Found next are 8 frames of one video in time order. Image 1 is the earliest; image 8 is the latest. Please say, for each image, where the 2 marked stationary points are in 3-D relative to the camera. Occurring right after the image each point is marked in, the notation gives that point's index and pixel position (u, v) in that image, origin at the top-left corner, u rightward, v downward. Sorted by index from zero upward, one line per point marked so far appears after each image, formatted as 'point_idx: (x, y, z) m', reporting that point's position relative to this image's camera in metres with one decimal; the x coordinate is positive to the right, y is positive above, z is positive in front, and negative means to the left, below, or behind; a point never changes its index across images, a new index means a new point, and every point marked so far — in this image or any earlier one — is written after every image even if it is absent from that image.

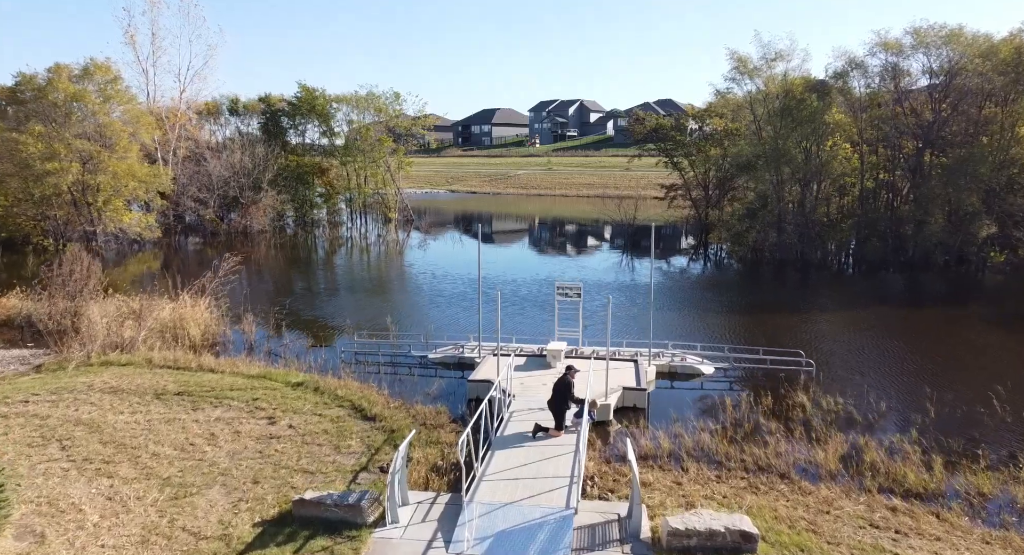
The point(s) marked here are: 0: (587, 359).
0: (+1.7, -1.8, +17.2) m
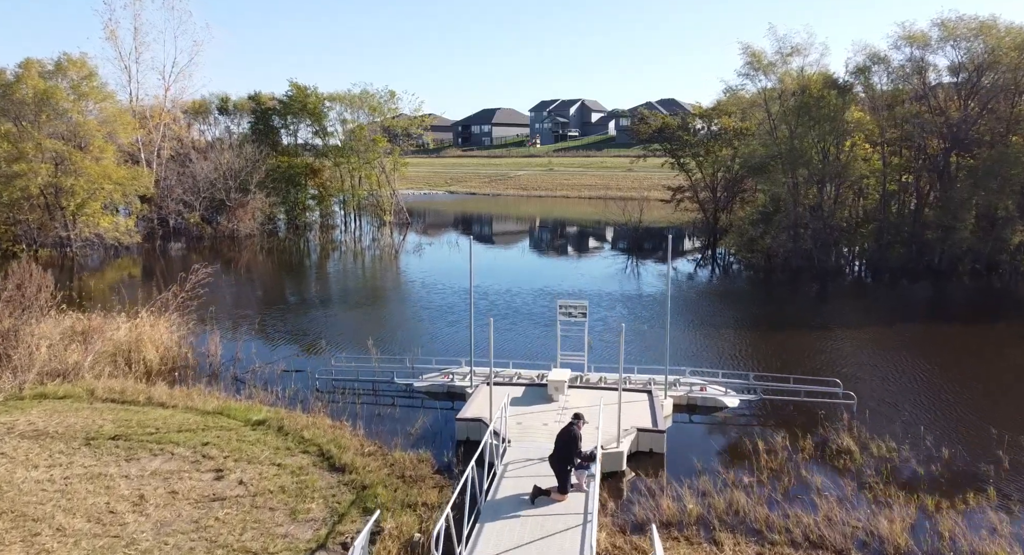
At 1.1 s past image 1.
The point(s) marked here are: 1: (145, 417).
0: (+1.6, -2.2, +15.1) m
1: (-6.2, -2.4, +13.1) m
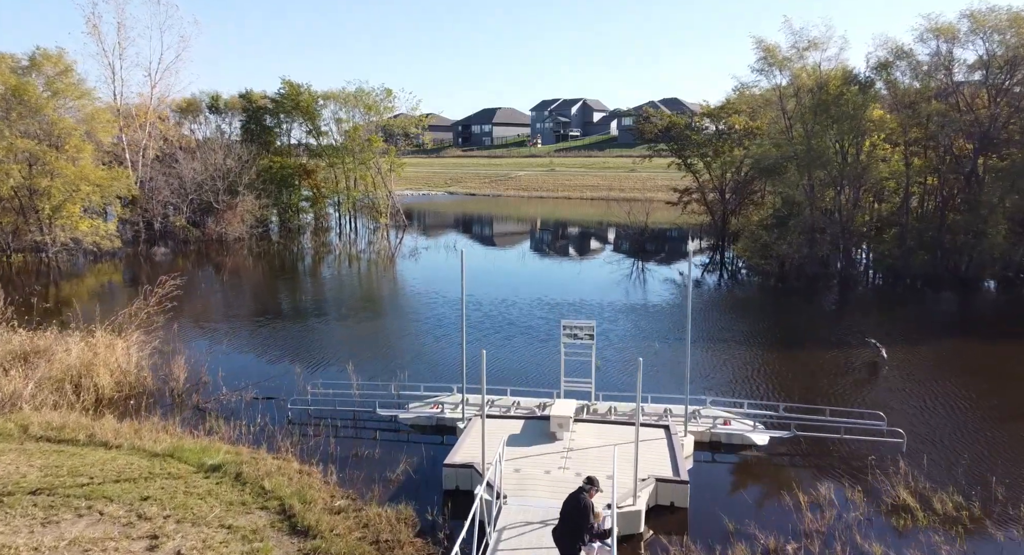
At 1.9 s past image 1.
0: (+1.6, -2.5, +13.2) m
1: (-6.3, -2.7, +11.2) m
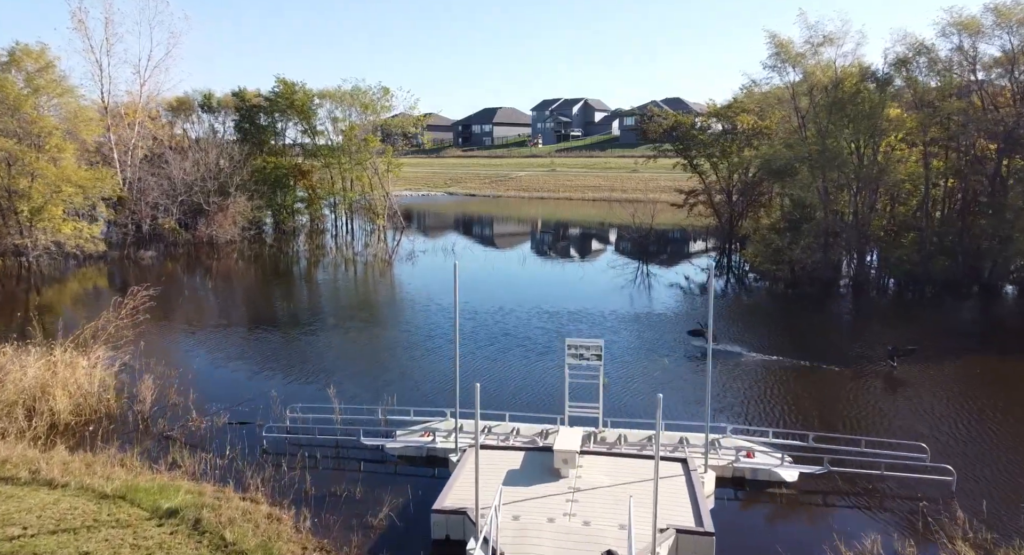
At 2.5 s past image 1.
0: (+1.5, -2.7, +11.8) m
1: (-6.3, -2.9, +9.8) m
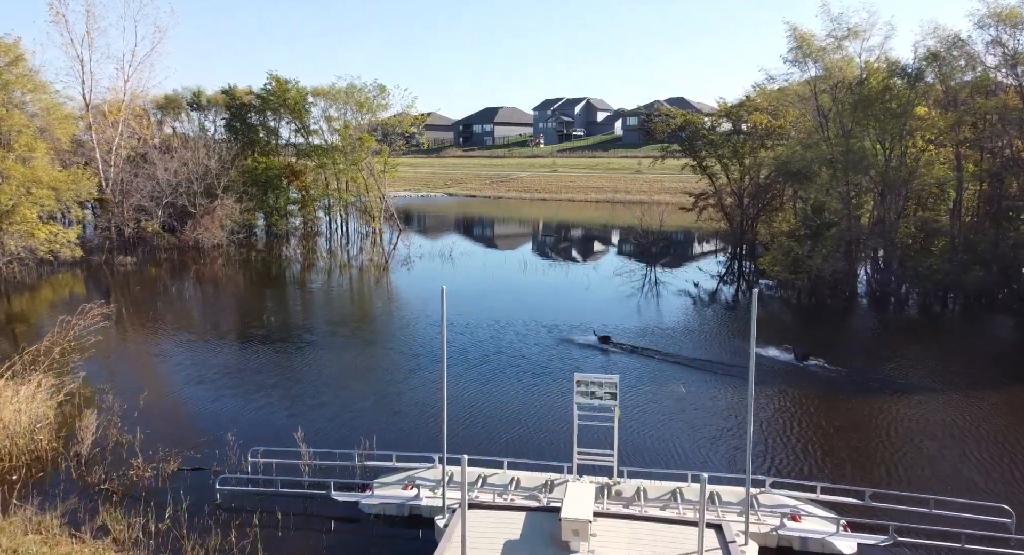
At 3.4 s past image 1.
0: (+1.5, -3.1, +9.7) m
1: (-6.3, -3.2, +7.8) m
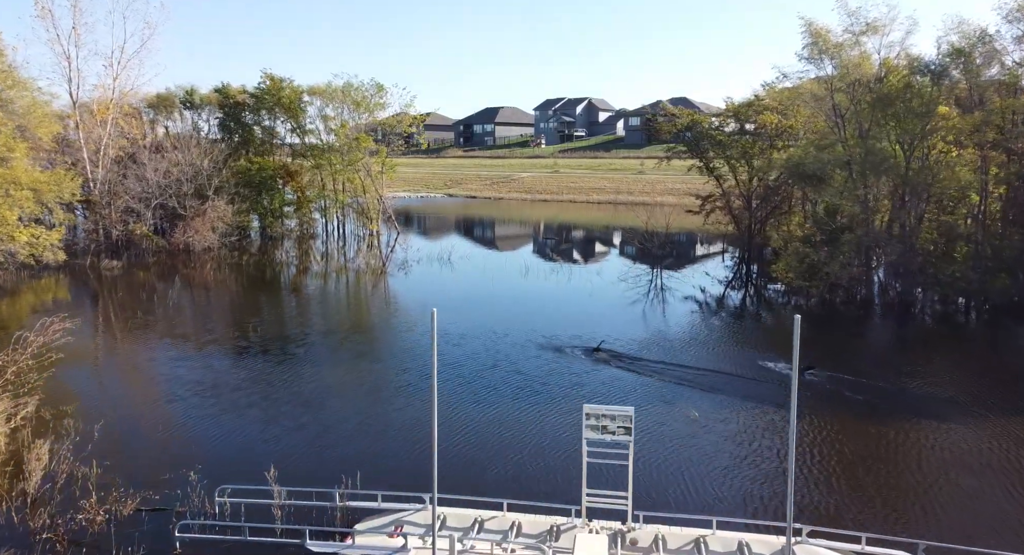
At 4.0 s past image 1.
0: (+1.5, -3.3, +8.4) m
1: (-6.3, -3.5, +6.5) m
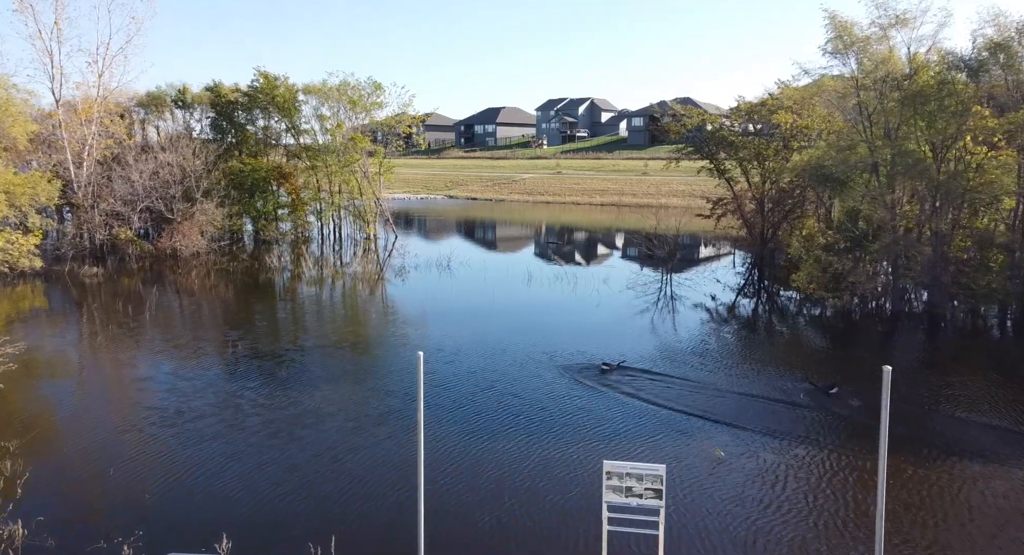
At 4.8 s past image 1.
0: (+1.6, -3.6, +6.6) m
1: (-6.2, -3.8, +4.7) m
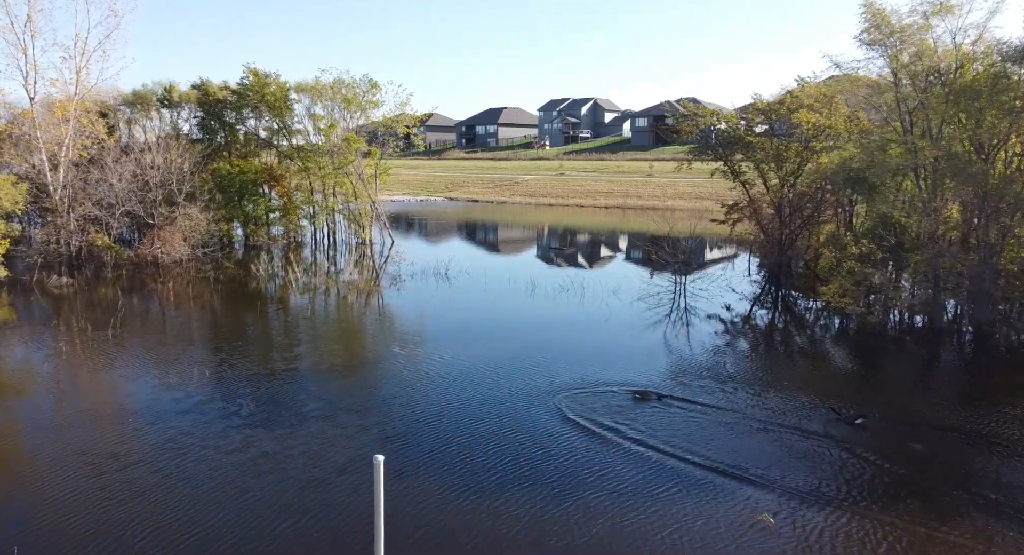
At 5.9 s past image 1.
0: (+1.6, -4.0, +4.3) m
1: (-6.2, -4.1, +2.4) m
